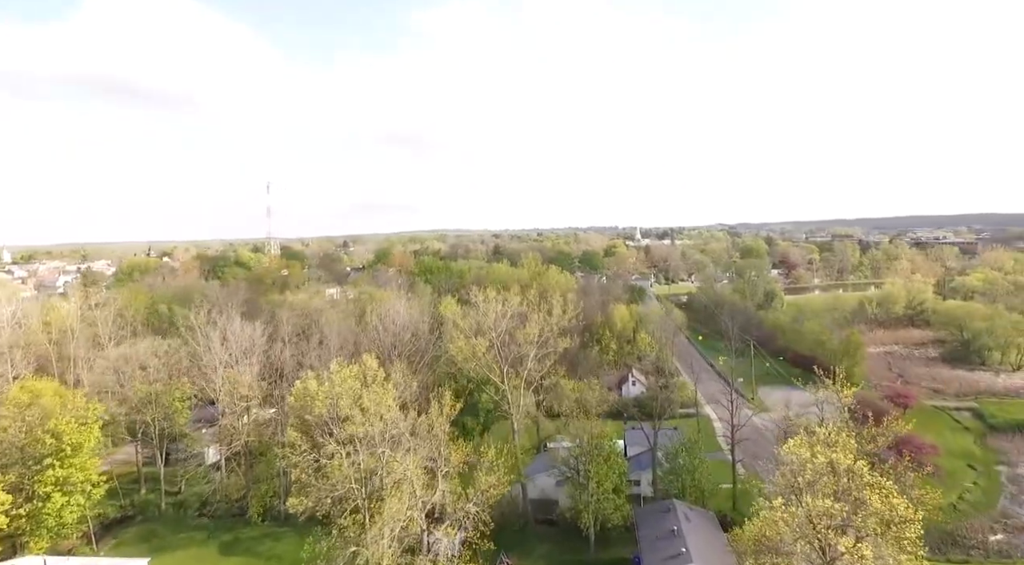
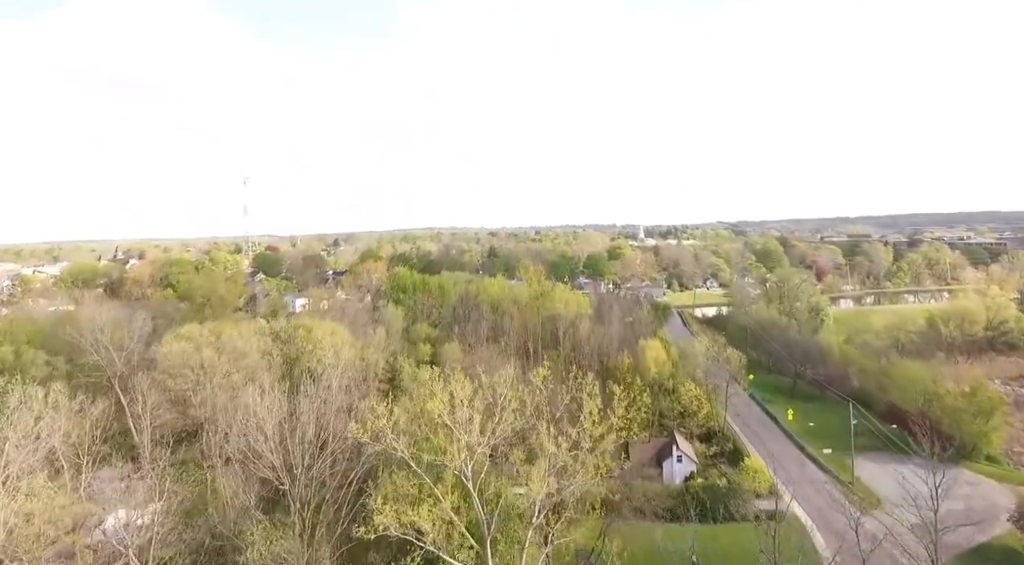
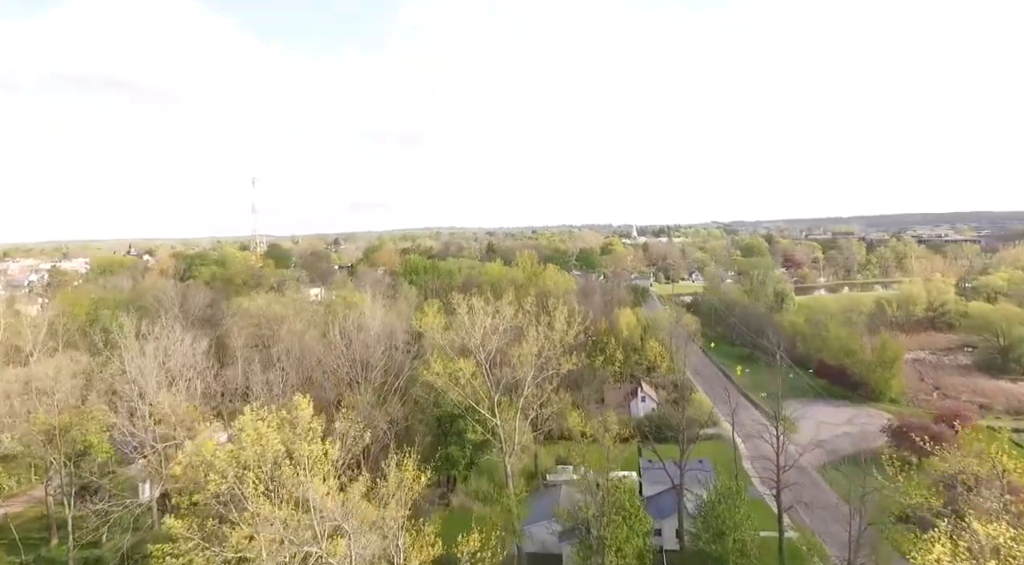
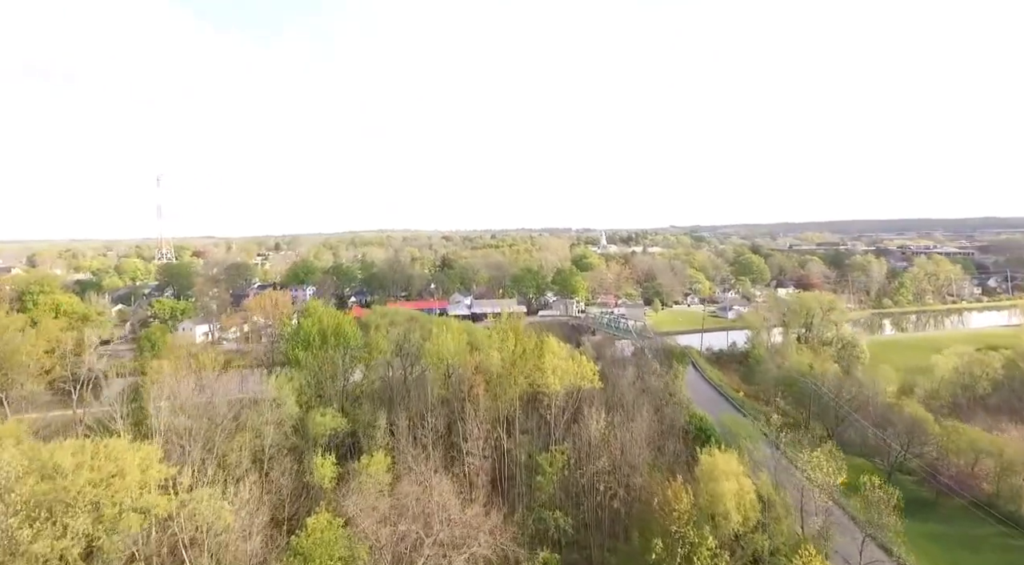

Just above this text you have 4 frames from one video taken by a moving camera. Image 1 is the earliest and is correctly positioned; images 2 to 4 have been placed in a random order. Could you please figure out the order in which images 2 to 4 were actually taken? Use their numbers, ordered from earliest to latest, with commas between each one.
3, 2, 4
